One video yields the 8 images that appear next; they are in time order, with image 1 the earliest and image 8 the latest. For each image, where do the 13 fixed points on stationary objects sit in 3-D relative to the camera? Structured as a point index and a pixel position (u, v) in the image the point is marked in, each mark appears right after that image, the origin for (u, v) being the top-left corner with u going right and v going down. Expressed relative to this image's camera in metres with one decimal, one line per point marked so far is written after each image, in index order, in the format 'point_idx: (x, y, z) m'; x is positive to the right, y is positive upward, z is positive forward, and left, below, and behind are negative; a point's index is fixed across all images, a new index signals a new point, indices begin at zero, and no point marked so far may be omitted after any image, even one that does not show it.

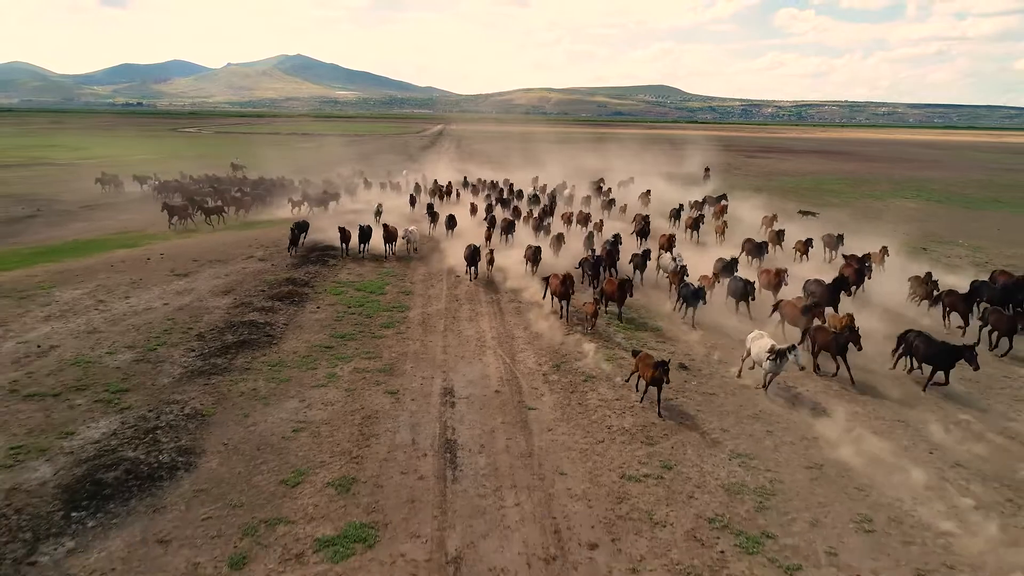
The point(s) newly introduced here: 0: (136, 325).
0: (-10.0, -1.0, +16.5) m
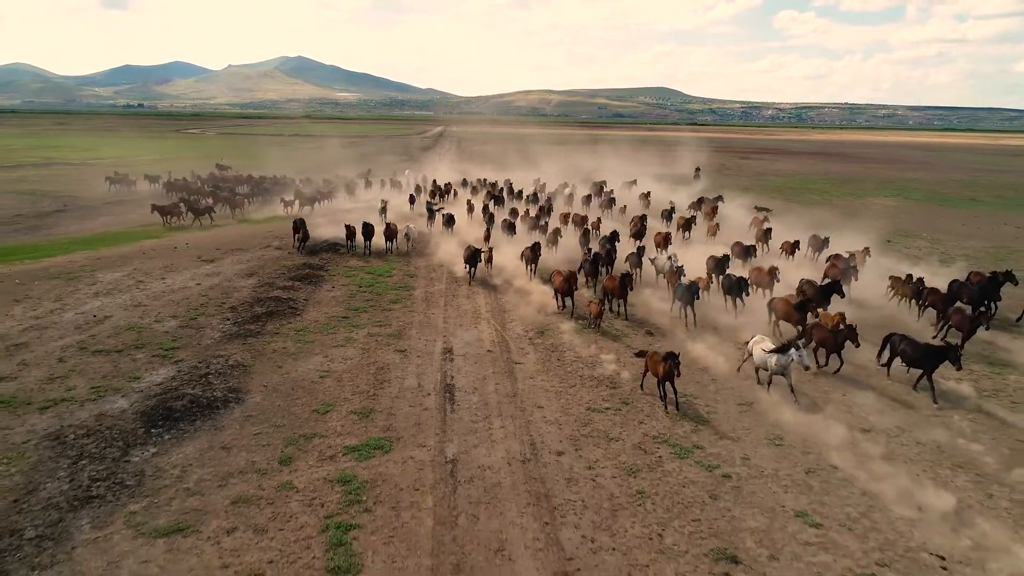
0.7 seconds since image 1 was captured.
0: (-10.2, -0.4, +18.8) m
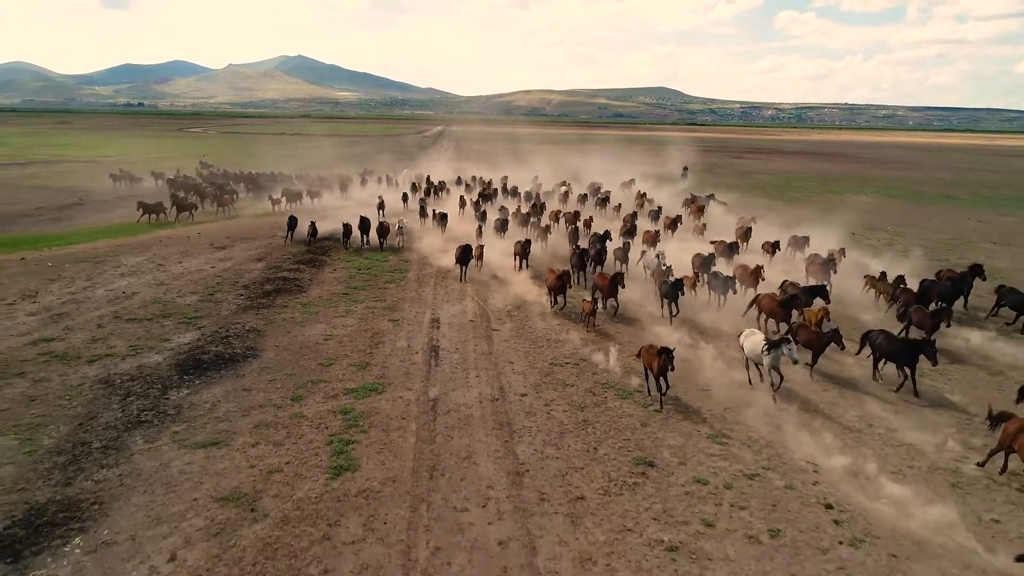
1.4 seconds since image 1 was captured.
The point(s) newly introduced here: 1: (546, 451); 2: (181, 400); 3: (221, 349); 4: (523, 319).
0: (-10.8, +0.3, +21.0) m
1: (+0.6, -2.8, +10.5) m
2: (-6.5, -2.2, +12.1) m
3: (-6.9, -1.4, +14.6) m
4: (+0.3, -0.9, +17.9) m
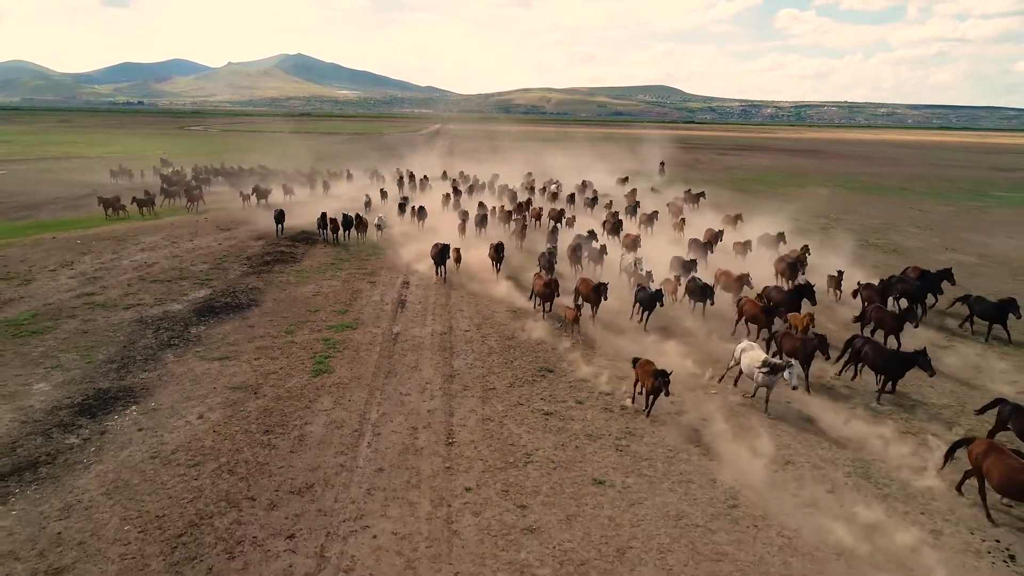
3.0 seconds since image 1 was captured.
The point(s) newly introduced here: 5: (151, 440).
0: (-12.2, +1.4, +24.5) m
1: (-0.9, -1.7, +14.1) m
2: (-7.9, -1.1, +15.7) m
3: (-8.3, -0.4, +18.2) m
4: (-1.1, +0.2, +21.5) m
5: (-6.2, -2.6, +10.6) m
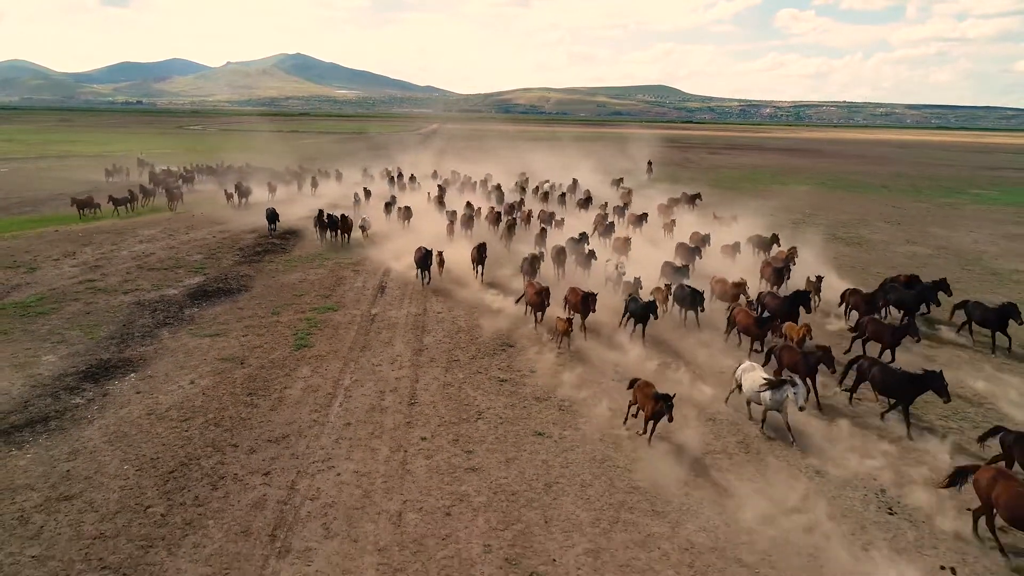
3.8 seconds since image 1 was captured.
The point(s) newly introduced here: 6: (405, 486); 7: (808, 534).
0: (-13.1, +1.8, +25.9) m
1: (-1.7, -1.3, +15.5) m
2: (-8.8, -0.7, +17.1) m
3: (-9.2, +0.1, +19.5) m
4: (-2.0, +0.6, +22.9) m
5: (-7.0, -2.1, +11.9) m
6: (-1.6, -3.0, +9.3) m
7: (+4.0, -3.5, +8.7) m
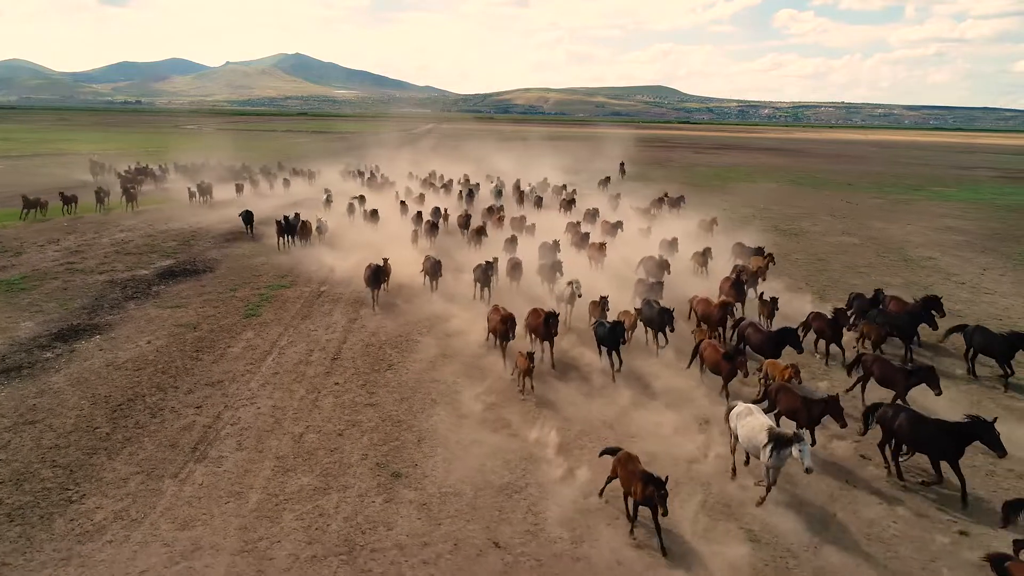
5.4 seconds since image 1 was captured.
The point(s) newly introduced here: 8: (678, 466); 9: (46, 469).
0: (-15.2, +2.4, +27.9) m
1: (-3.8, -0.6, +17.5) m
2: (-10.8, 0.0, +19.1) m
3: (-11.2, +0.7, +21.5) m
4: (-4.1, +1.2, +24.9) m
5: (-9.1, -1.5, +13.9) m
6: (-3.7, -2.3, +11.3) m
7: (+1.9, -2.8, +10.7) m
8: (+2.8, -3.0, +10.3) m
9: (-7.1, -2.7, +9.4) m
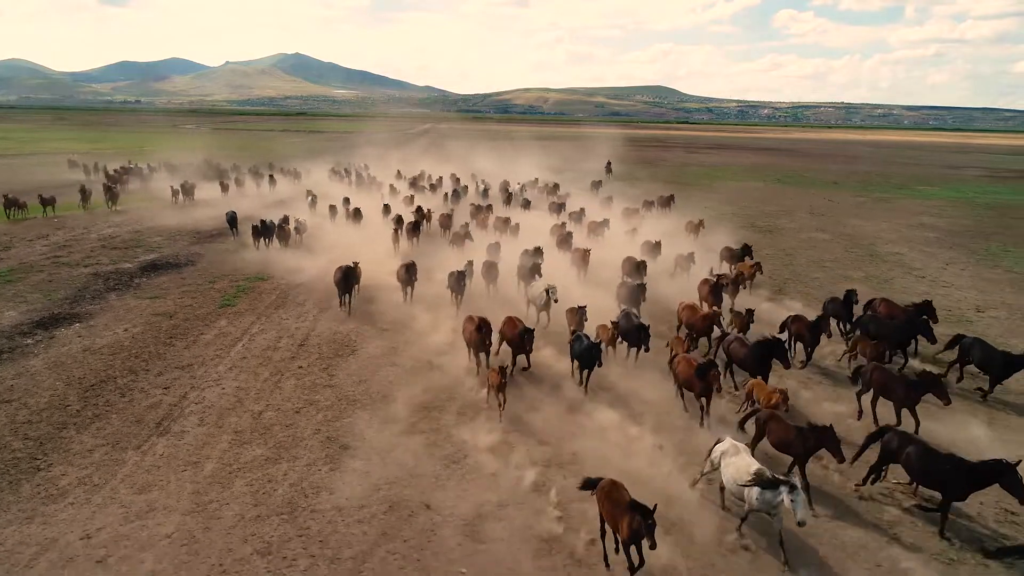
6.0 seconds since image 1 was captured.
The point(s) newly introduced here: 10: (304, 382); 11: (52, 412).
0: (-16.1, +2.7, +28.6) m
1: (-4.8, -0.4, +18.2) m
2: (-11.8, +0.2, +19.8) m
3: (-12.2, +1.0, +22.2) m
4: (-5.1, +1.5, +25.6) m
5: (-10.1, -1.3, +14.6) m
6: (-4.7, -2.1, +12.0) m
7: (+1.0, -2.6, +11.4) m
8: (+1.8, -2.7, +11.0) m
9: (-8.1, -2.5, +10.1) m
10: (-4.3, -1.9, +12.7) m
11: (-8.2, -2.2, +11.1) m
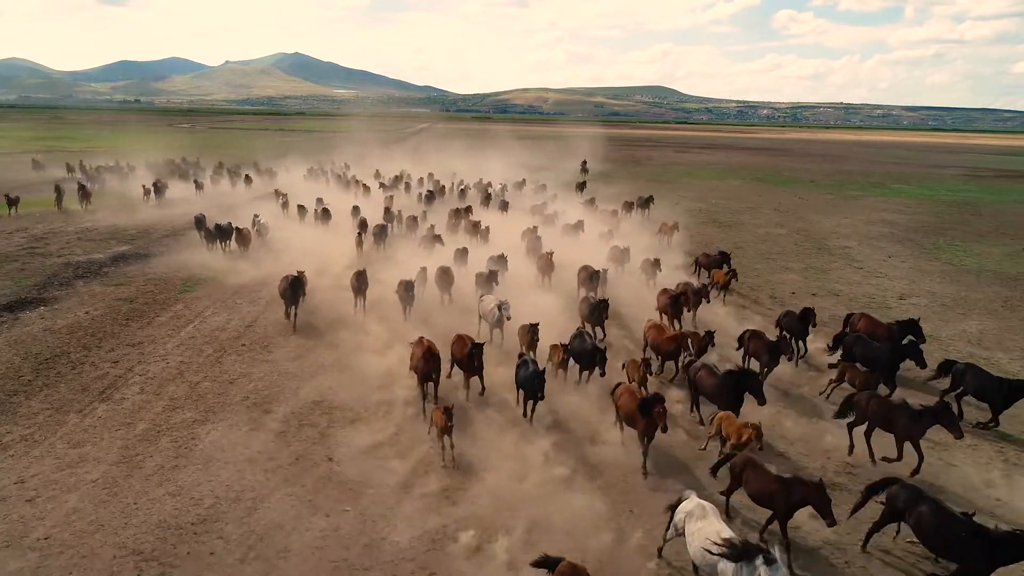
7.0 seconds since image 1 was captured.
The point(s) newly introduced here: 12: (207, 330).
0: (-17.8, +3.1, +29.7) m
1: (-6.5, 0.0, +19.2) m
2: (-13.5, +0.6, +20.8) m
3: (-13.9, +1.3, +23.3) m
4: (-6.8, +1.9, +26.6) m
5: (-11.8, -0.9, +15.7) m
6: (-6.3, -1.7, +13.1) m
7: (-0.7, -2.2, +12.5) m
8: (+0.1, -2.3, +12.1) m
9: (-9.8, -2.1, +11.2) m
10: (-5.9, -1.6, +13.7) m
11: (-9.9, -1.8, +12.2) m
12: (-7.6, -1.1, +15.3) m
